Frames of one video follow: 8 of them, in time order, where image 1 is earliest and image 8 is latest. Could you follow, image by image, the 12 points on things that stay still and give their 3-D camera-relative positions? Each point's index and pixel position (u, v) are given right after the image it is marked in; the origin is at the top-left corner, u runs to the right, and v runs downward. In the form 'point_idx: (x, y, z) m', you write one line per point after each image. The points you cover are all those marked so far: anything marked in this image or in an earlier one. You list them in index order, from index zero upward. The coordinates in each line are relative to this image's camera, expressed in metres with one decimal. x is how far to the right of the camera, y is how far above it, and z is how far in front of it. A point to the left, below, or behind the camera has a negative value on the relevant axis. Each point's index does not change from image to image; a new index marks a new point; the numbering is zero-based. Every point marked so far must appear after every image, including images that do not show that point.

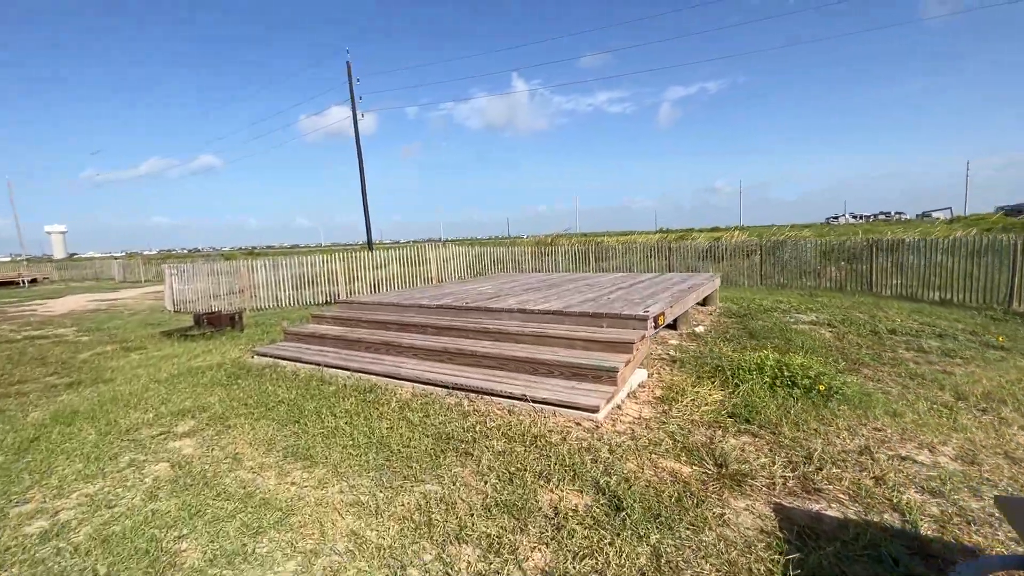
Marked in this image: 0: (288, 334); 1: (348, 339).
0: (-2.7, -0.6, +5.8) m
1: (-1.8, -0.6, +5.2) m
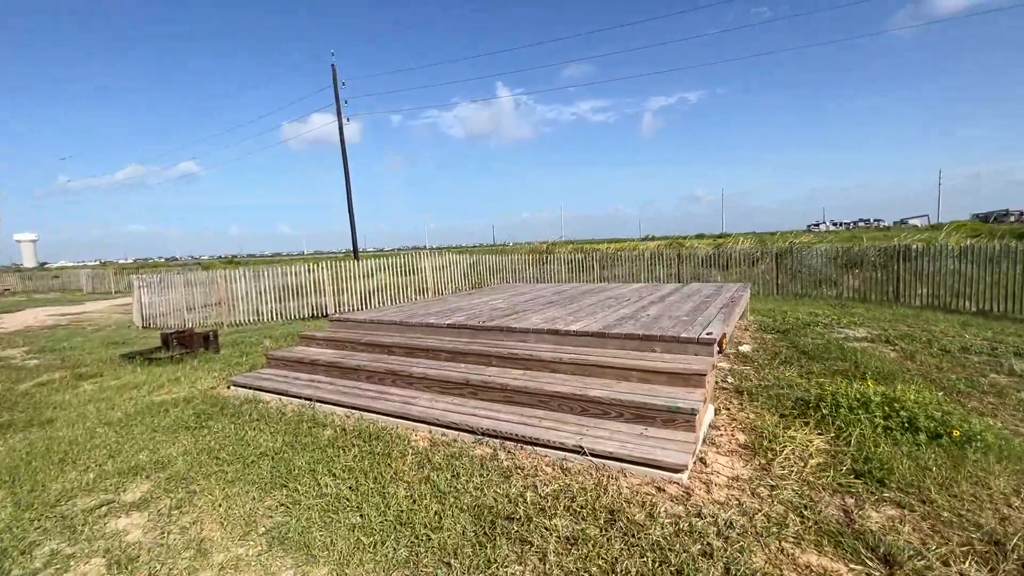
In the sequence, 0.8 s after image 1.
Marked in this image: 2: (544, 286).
0: (-2.5, -0.8, +4.9) m
1: (-1.5, -0.7, +4.3) m
2: (+0.6, 0.0, +8.1) m
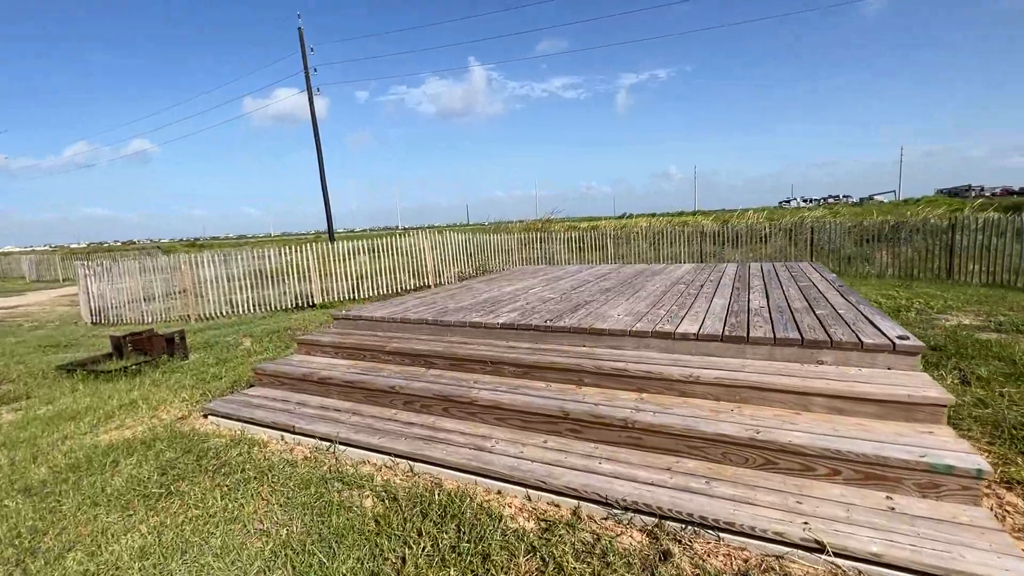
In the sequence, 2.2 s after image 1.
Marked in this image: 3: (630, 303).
0: (-1.9, -0.7, +3.7) m
1: (-0.9, -0.7, +3.1) m
2: (+1.0, +0.3, +6.9) m
3: (+1.0, -0.1, +4.1) m
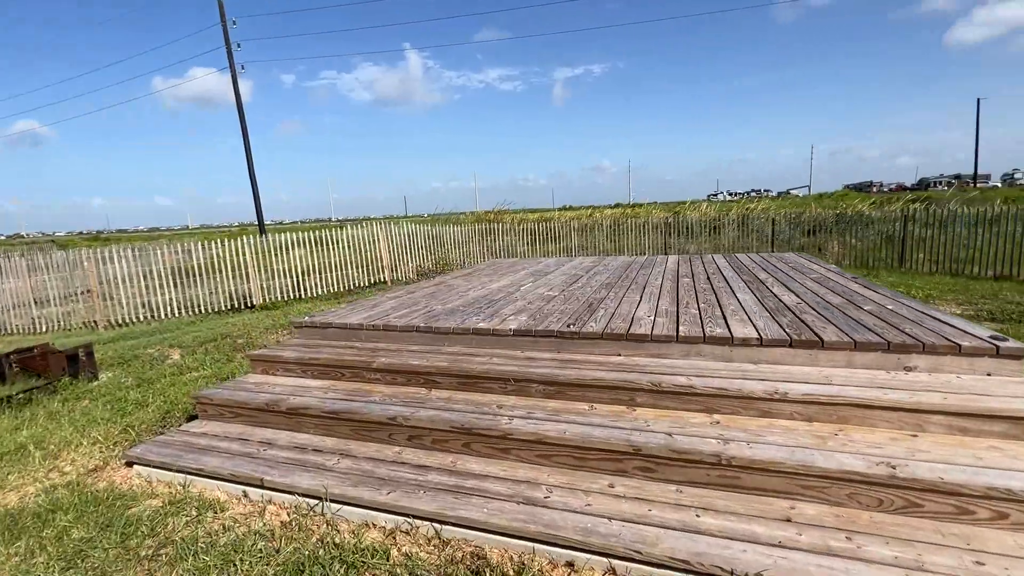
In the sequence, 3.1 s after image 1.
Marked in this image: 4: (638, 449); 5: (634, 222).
0: (-1.8, -0.7, +2.8) m
1: (-0.8, -0.7, +2.4) m
2: (+0.7, +0.3, +6.4) m
3: (+1.0, -0.1, +3.6) m
4: (+0.5, -0.7, +2.0) m
5: (+3.3, +1.8, +12.7) m
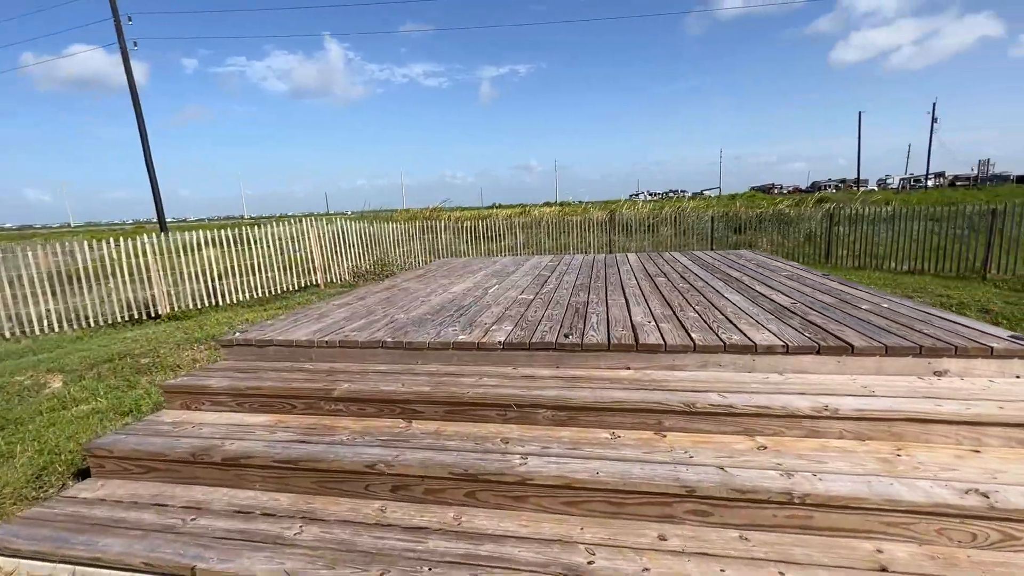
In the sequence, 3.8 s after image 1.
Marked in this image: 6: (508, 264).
0: (-1.8, -0.8, +2.1) m
1: (-0.7, -0.7, +1.9) m
2: (+0.1, +0.3, +6.1) m
3: (+0.9, -0.1, +3.3) m
4: (+0.6, -0.7, +1.6) m
5: (+1.7, +1.8, +12.6) m
6: (-0.1, +0.3, +6.0) m
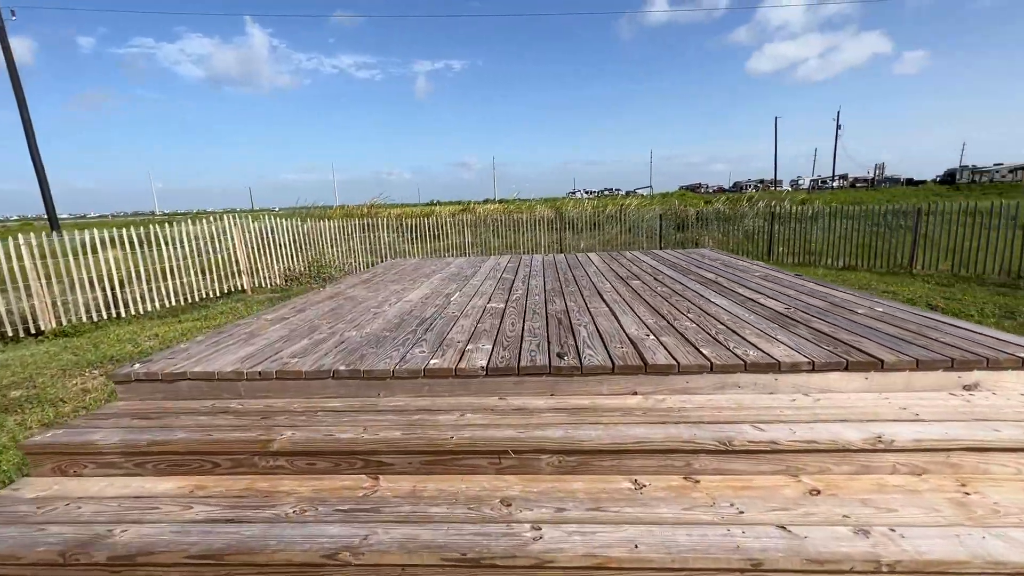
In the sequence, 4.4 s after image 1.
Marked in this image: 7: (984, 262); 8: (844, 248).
0: (-1.8, -0.9, +1.5) m
1: (-0.7, -0.8, +1.4) m
2: (-0.5, +0.3, +5.6) m
3: (+0.7, -0.1, +3.0) m
4: (+0.7, -0.8, +1.3) m
5: (+0.3, +1.8, +12.3) m
6: (-0.6, +0.3, +5.5) m
7: (+8.1, +0.4, +8.0) m
8: (+6.8, +0.8, +9.6) m
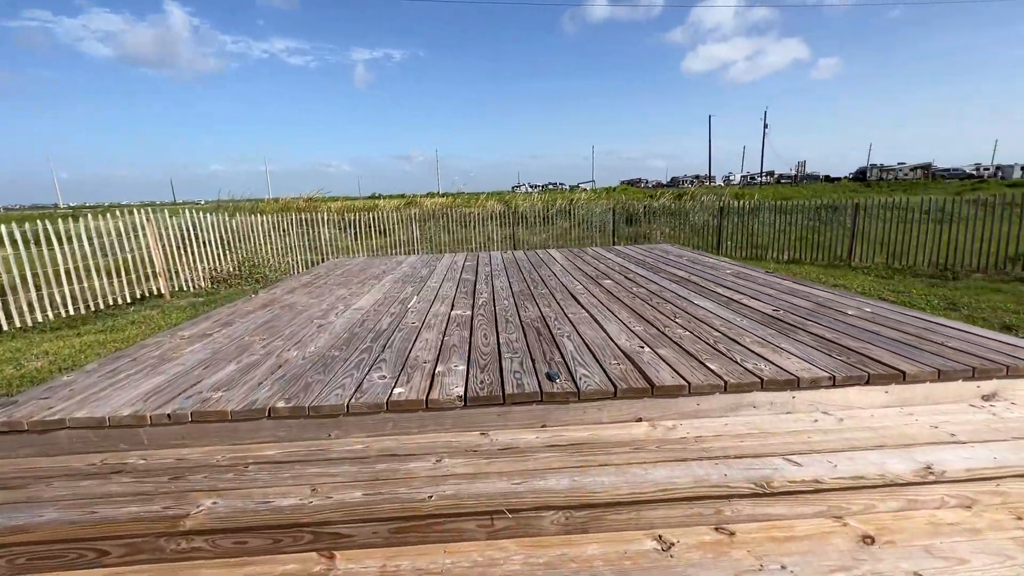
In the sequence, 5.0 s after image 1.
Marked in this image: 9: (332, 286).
0: (-1.8, -0.9, +0.9) m
1: (-0.7, -0.9, +1.0) m
2: (-0.9, +0.3, +5.2) m
3: (+0.5, -0.2, +2.7) m
4: (+0.7, -0.8, +1.0) m
5: (-0.9, +1.9, +11.9) m
6: (-1.0, +0.3, +5.0) m
7: (+7.3, +0.6, +8.5) m
8: (+5.8, +1.0, +9.9) m
9: (-1.5, 0.0, +4.0) m
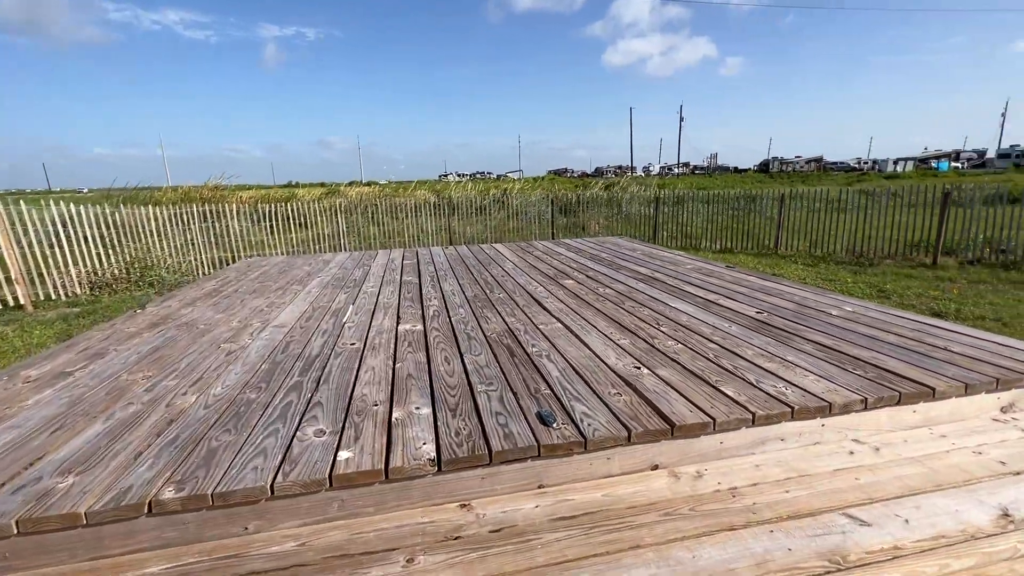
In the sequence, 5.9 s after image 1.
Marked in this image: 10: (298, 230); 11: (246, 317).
0: (-1.7, -1.1, +0.2) m
1: (-0.6, -1.0, +0.5) m
2: (-1.5, +0.3, +4.6) m
3: (+0.3, -0.2, +2.4) m
4: (+0.8, -0.9, +0.7) m
5: (-2.5, +2.0, +11.2) m
6: (-1.5, +0.2, +4.4) m
7: (+6.2, +0.9, +9.1) m
8: (+4.4, +1.2, +10.2) m
9: (-1.9, 0.0, +3.4) m
10: (-4.7, +1.3, +10.3) m
11: (-1.5, -0.2, +2.8) m
